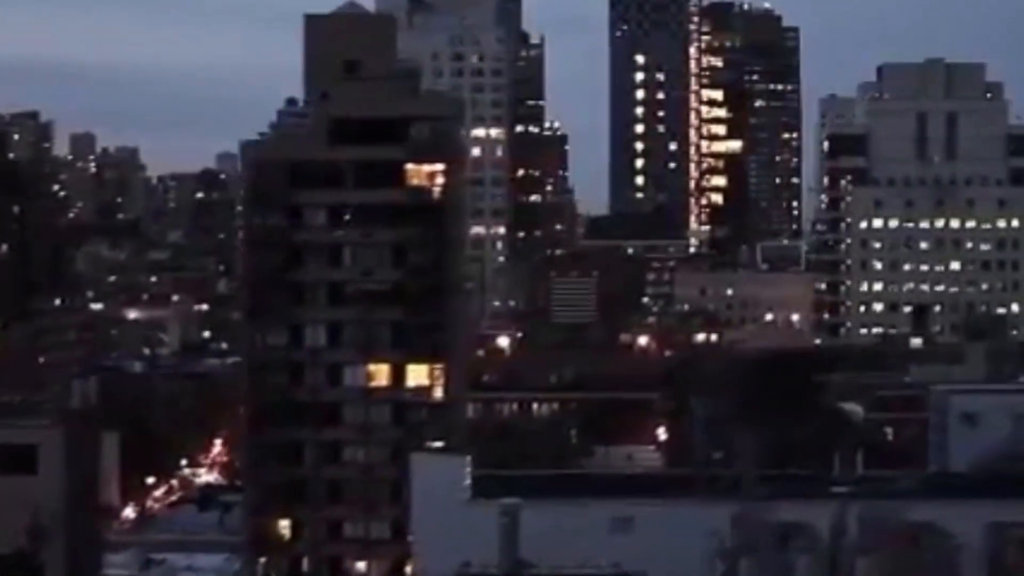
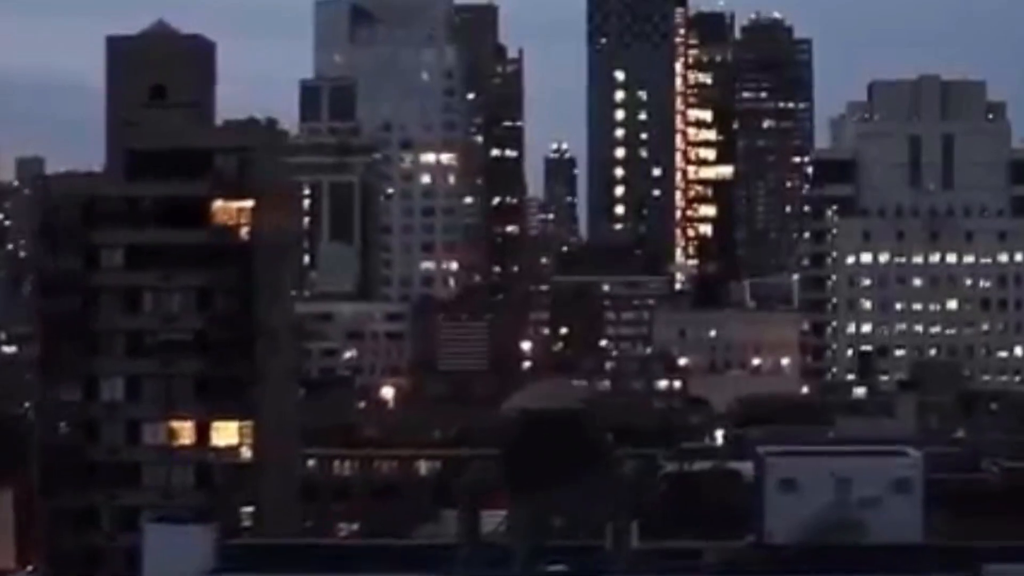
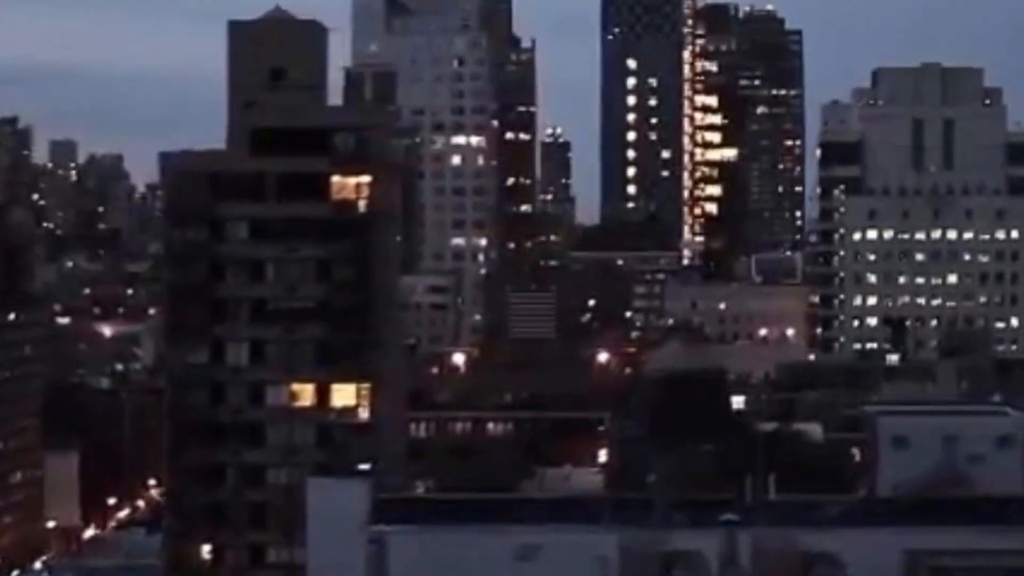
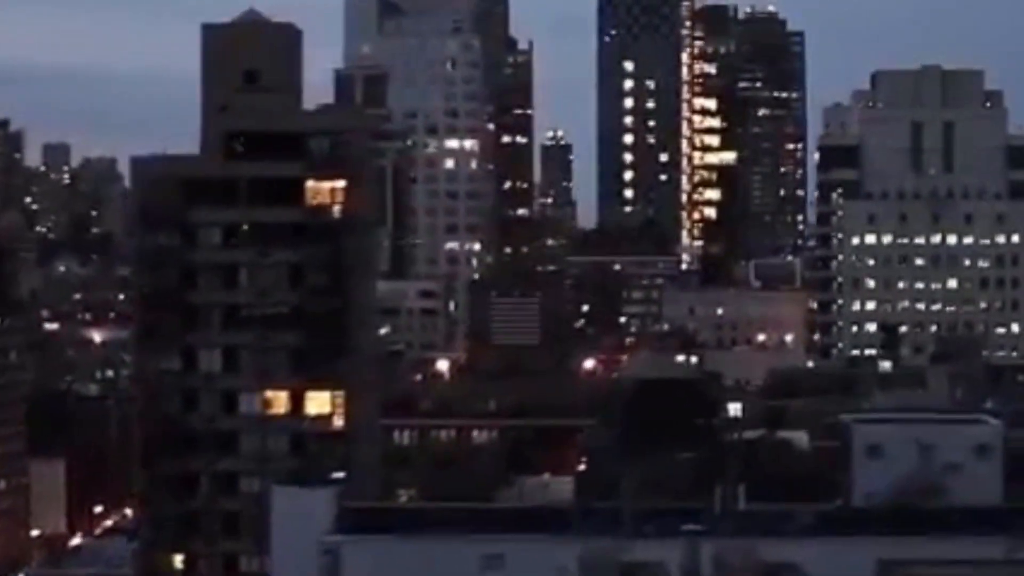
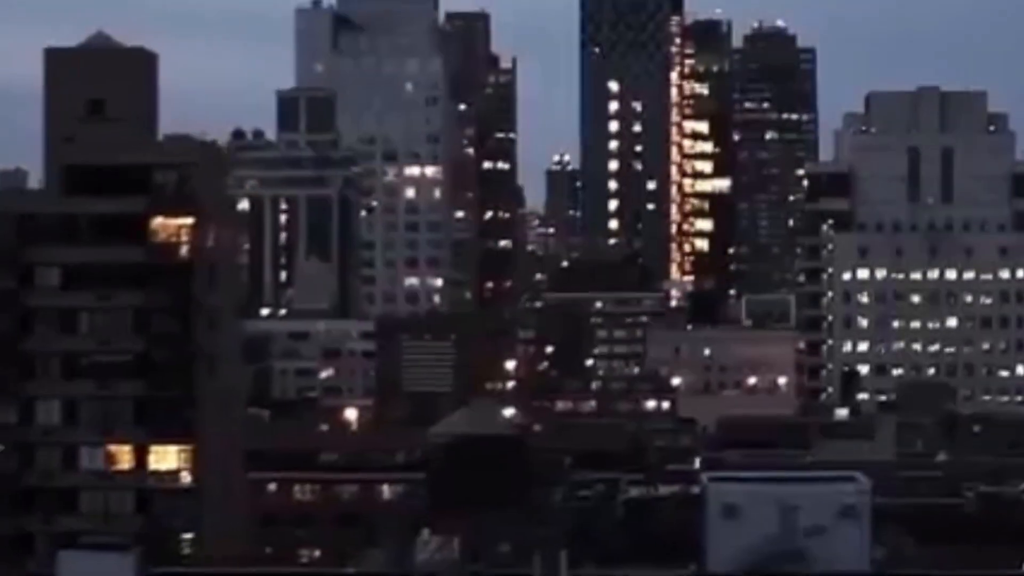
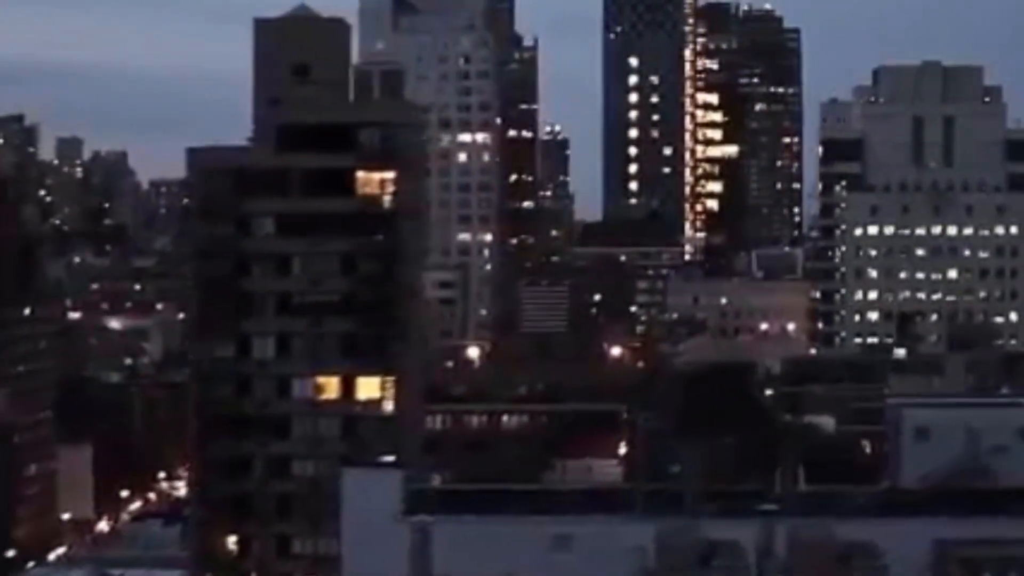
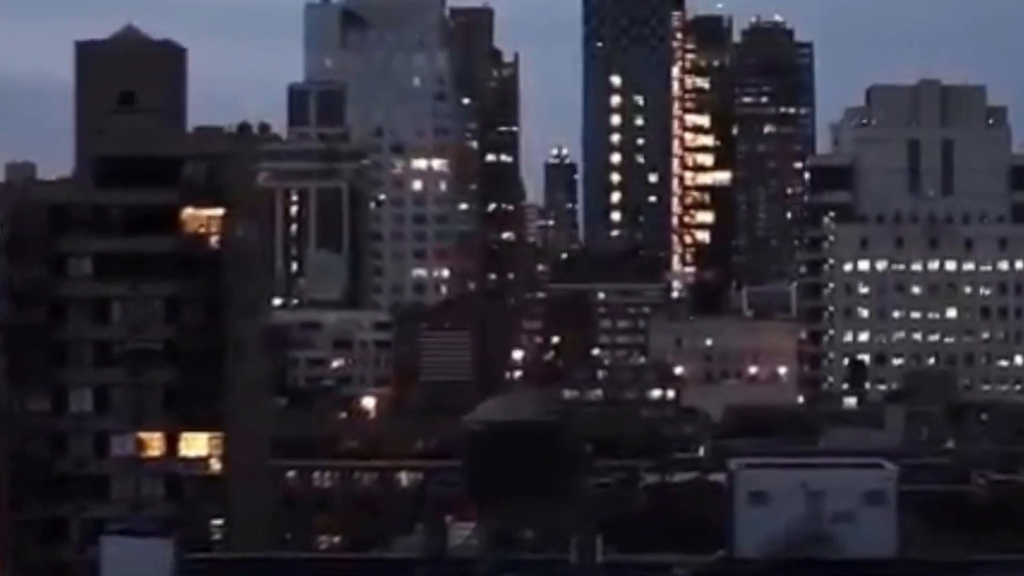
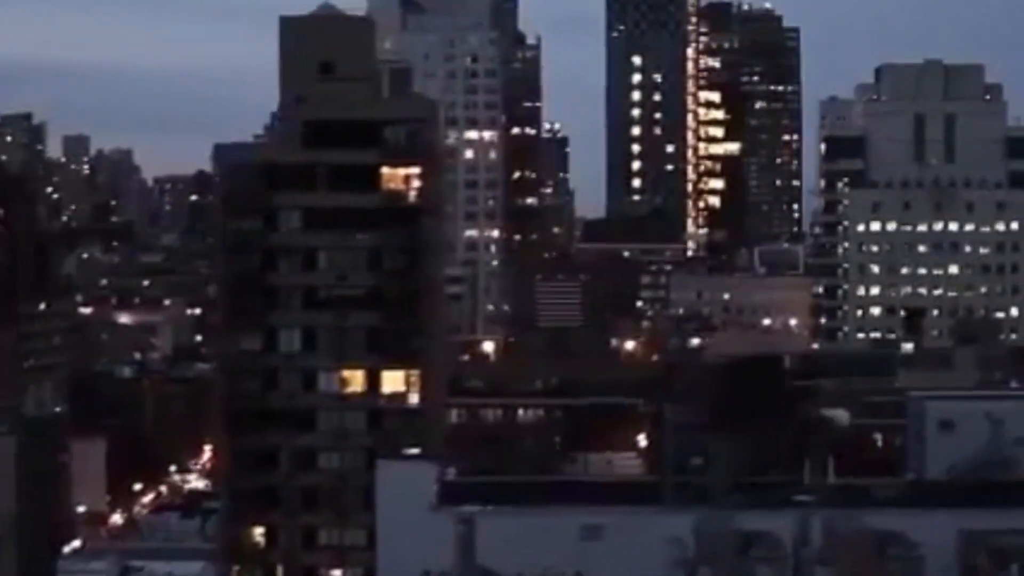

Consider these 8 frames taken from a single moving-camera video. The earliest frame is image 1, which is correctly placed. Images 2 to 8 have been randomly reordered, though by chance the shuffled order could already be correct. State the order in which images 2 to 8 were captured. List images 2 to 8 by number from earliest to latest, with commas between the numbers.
8, 6, 3, 4, 2, 7, 5
